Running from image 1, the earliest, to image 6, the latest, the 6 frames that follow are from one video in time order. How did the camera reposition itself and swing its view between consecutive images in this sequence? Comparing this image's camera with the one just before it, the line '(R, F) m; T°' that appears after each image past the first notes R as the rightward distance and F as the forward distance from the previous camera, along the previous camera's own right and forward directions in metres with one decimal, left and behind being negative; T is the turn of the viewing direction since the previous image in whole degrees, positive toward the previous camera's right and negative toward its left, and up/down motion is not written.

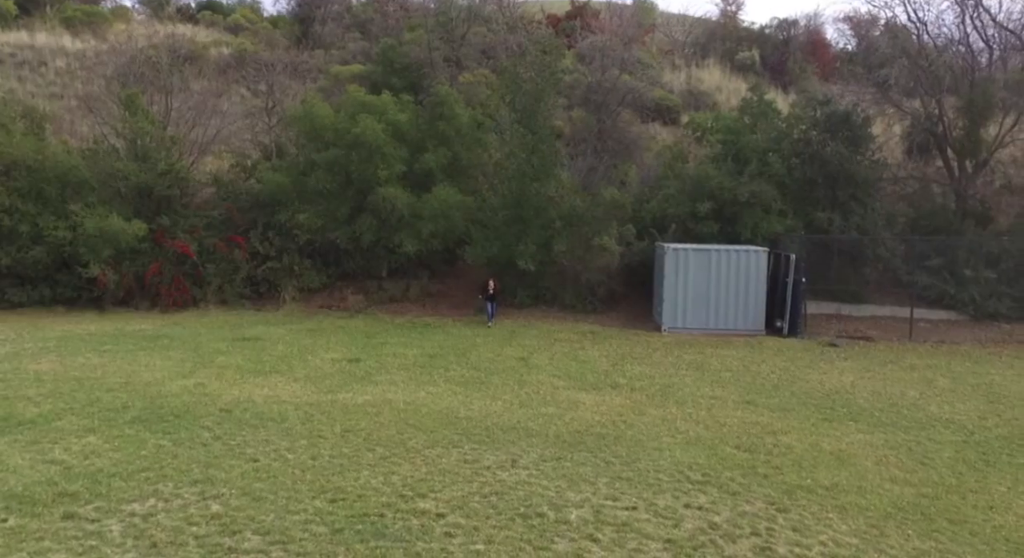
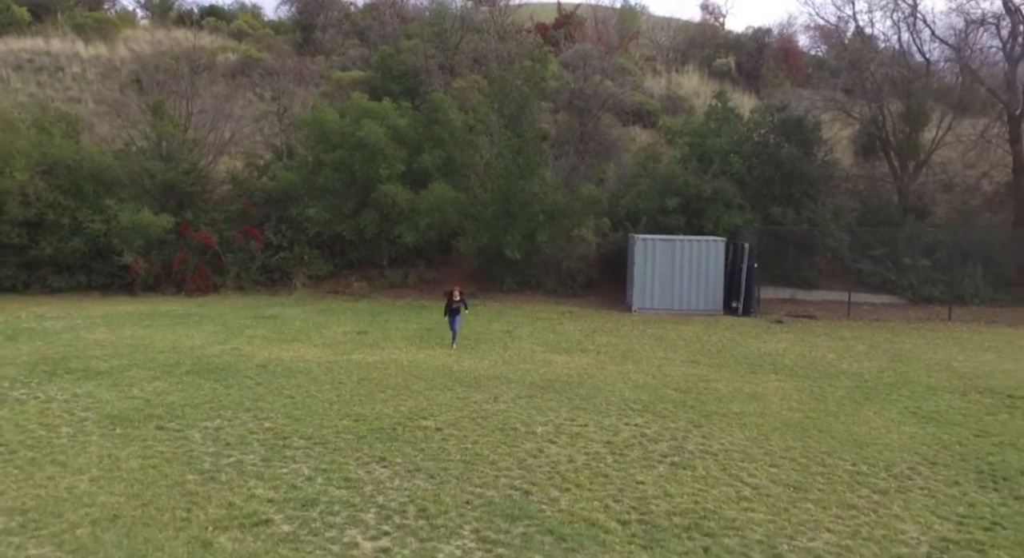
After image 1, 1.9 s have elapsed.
(+0.2, -2.4) m; 0°
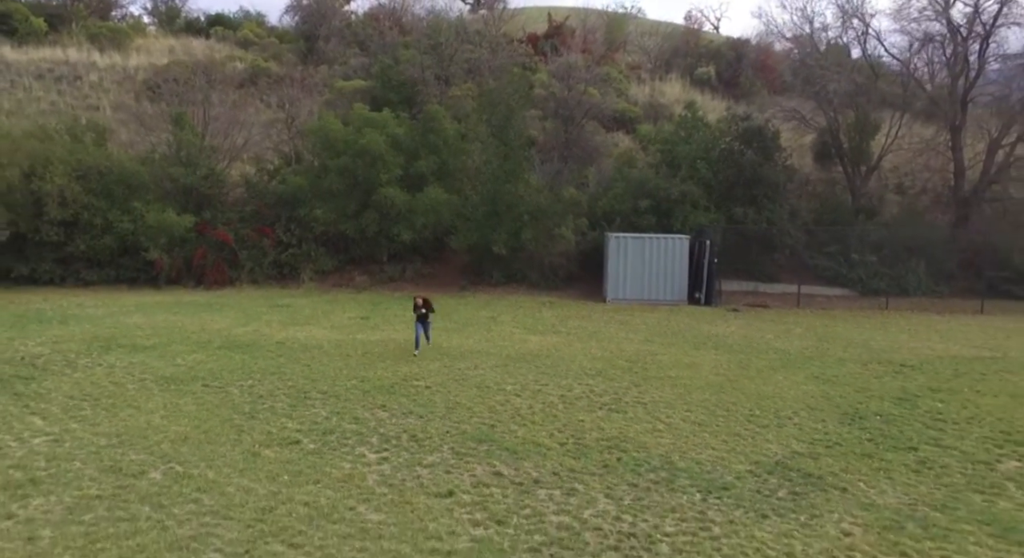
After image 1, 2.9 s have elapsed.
(+0.4, -2.4) m; 0°
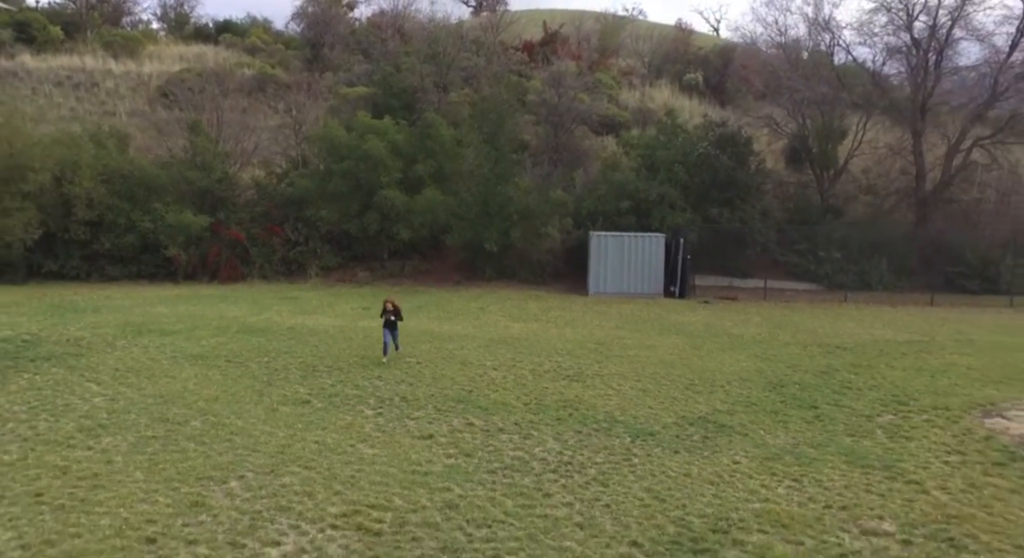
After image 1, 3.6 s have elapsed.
(+0.4, -2.0) m; 0°
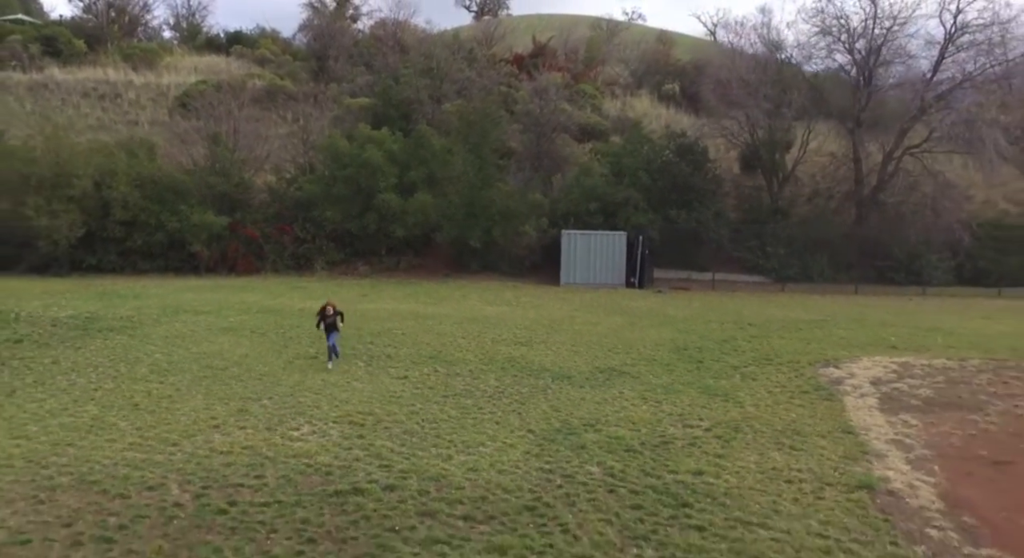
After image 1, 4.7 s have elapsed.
(+0.8, -3.6) m; 0°
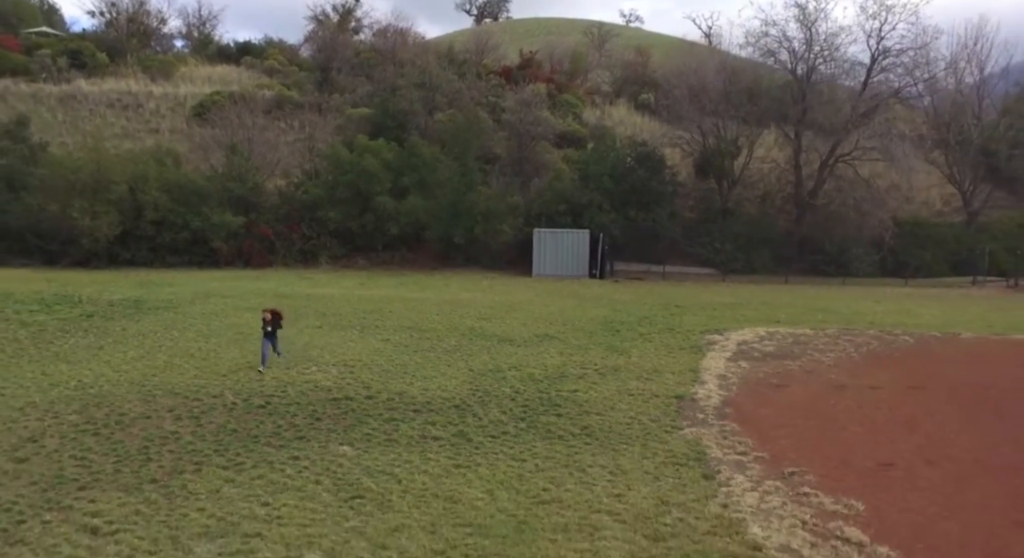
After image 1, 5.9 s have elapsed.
(+1.0, -4.3) m; 0°
